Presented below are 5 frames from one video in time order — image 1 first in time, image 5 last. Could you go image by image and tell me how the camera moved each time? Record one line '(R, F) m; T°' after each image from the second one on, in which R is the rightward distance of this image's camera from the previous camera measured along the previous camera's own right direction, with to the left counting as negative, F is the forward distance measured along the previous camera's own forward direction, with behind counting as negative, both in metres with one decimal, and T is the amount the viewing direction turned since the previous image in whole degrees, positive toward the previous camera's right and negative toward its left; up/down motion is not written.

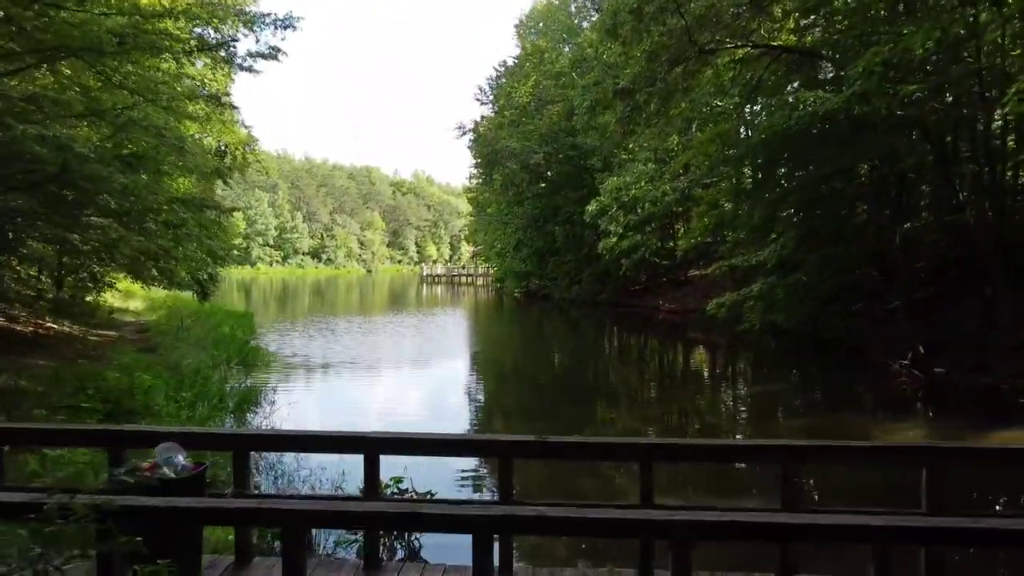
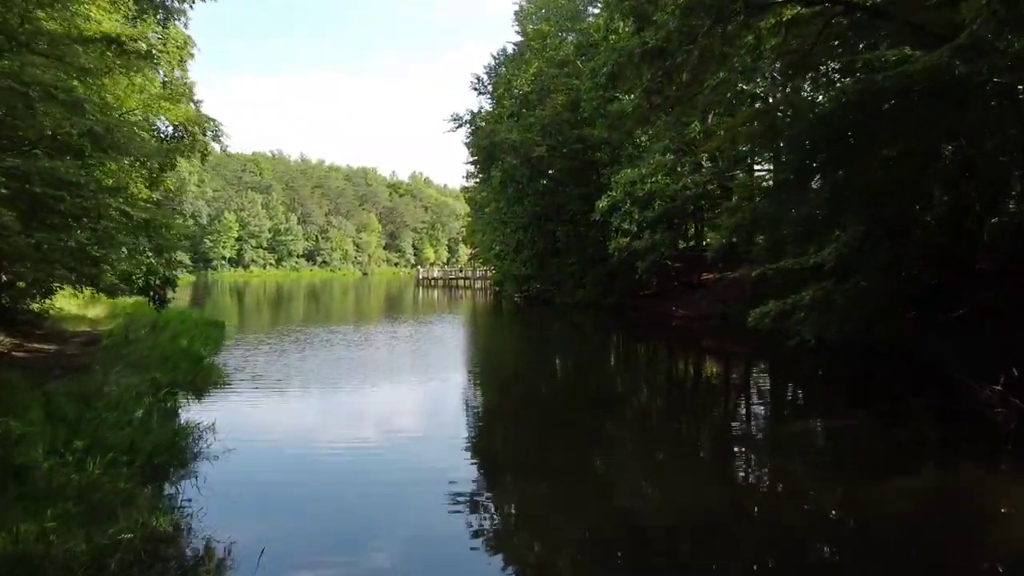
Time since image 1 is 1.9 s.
(-0.1, +2.2) m; 0°
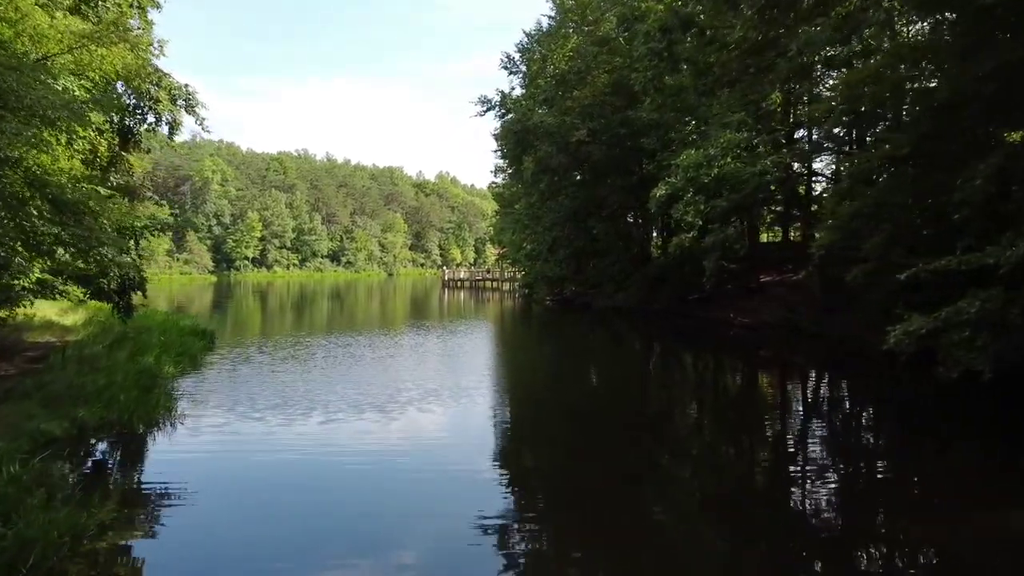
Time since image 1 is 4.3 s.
(-0.2, +2.9) m; -2°
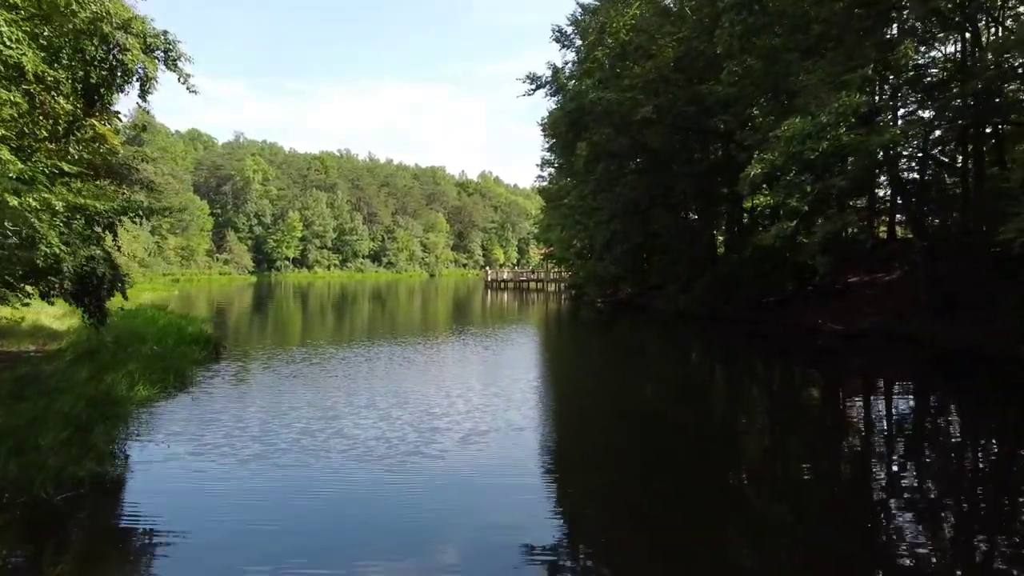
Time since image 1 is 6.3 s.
(-0.3, +2.6) m; -3°
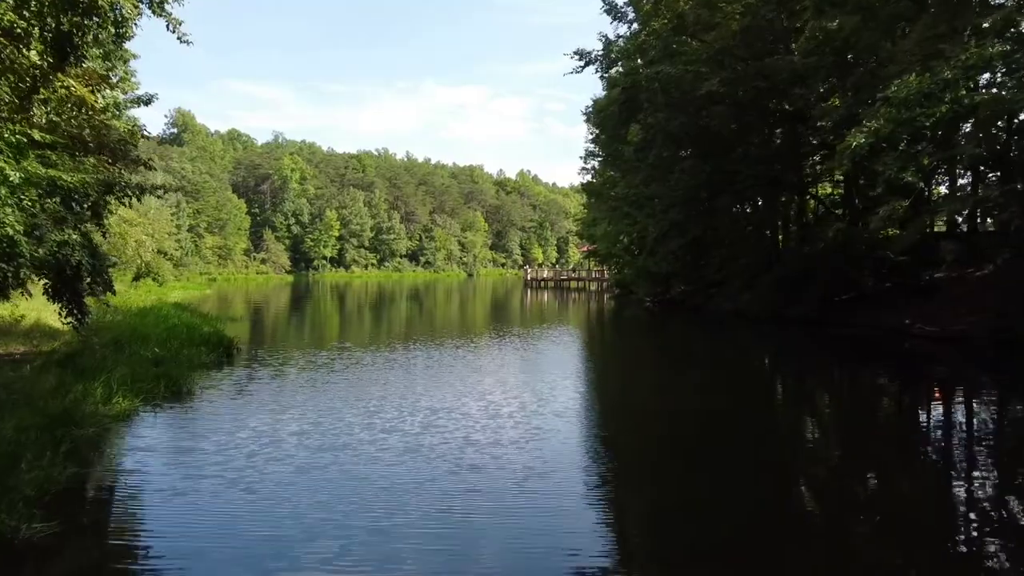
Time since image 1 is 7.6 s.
(-0.2, +1.8) m; -3°
